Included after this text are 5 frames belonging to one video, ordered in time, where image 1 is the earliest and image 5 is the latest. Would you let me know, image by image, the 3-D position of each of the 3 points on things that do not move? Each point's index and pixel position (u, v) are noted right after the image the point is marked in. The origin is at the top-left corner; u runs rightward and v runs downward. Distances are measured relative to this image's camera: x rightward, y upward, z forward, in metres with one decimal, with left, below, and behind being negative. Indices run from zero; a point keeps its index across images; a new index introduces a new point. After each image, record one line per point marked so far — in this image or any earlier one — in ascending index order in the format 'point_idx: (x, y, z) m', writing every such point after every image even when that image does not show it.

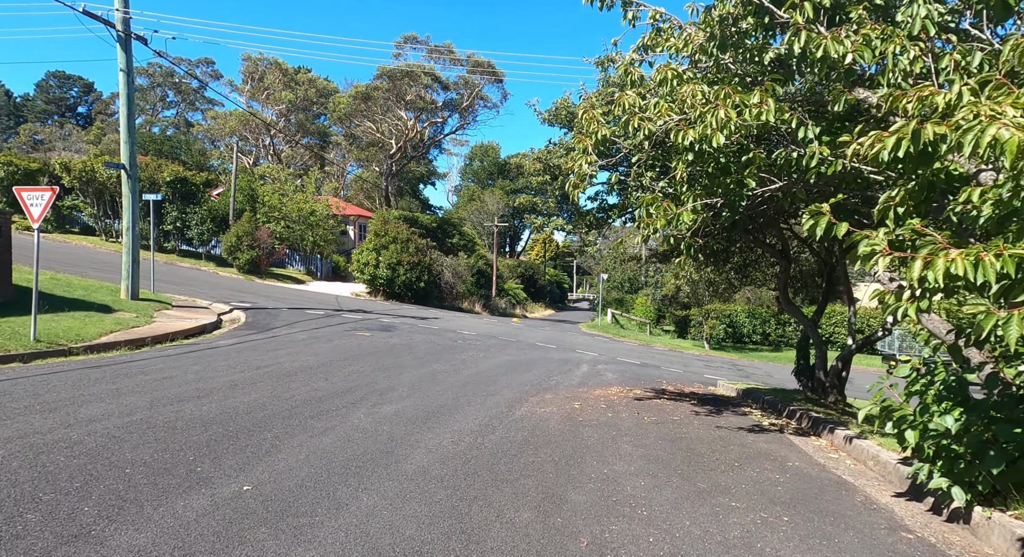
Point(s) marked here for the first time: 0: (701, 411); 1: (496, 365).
0: (+2.6, -1.8, +9.3) m
1: (-0.3, -1.7, +13.6) m
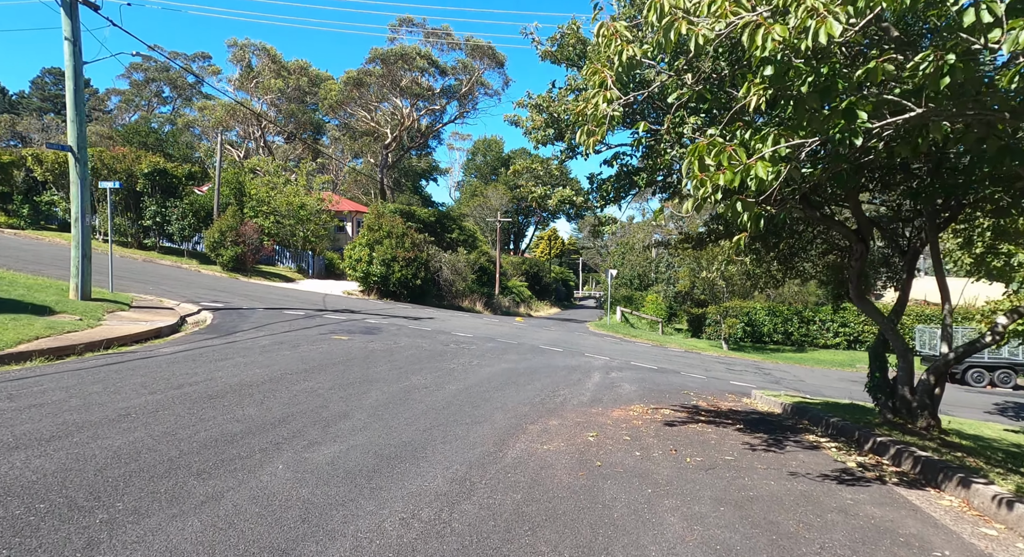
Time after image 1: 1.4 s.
0: (+2.5, -1.7, +7.0) m
1: (-0.3, -1.6, +11.4) m
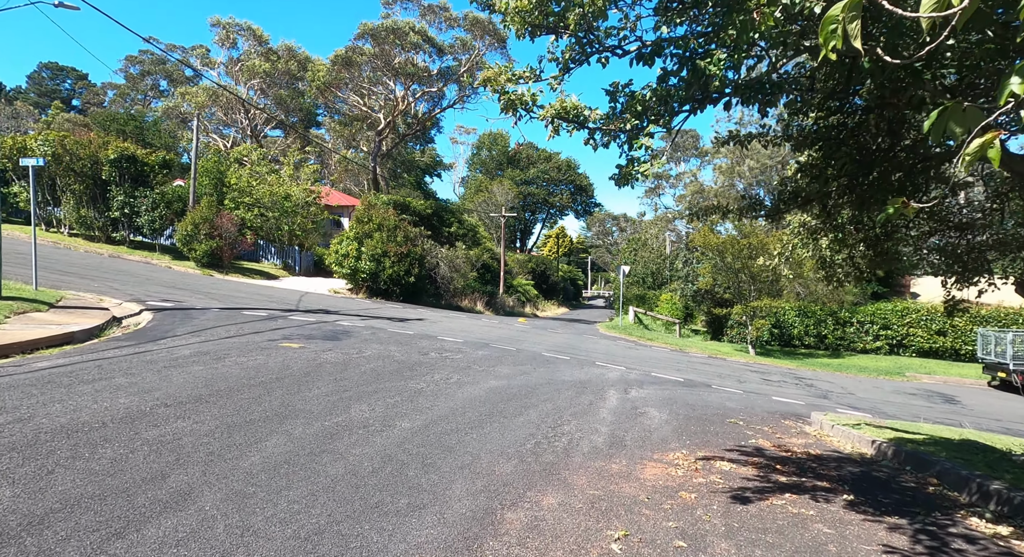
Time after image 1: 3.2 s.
0: (+2.3, -1.6, +3.9) m
1: (-0.5, -1.5, +8.4) m
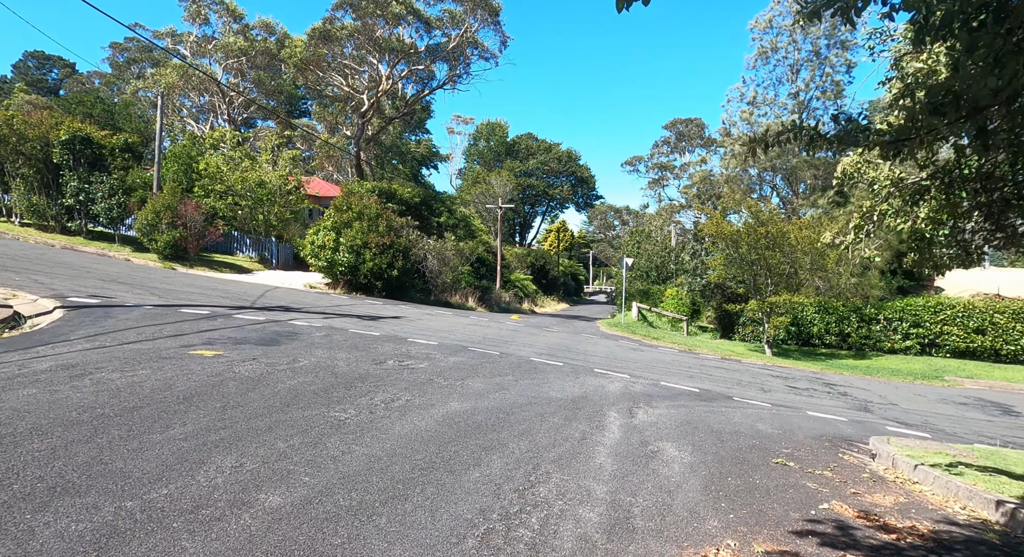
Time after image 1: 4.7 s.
0: (+1.9, -1.5, +1.4) m
1: (-0.8, -1.4, +5.8) m
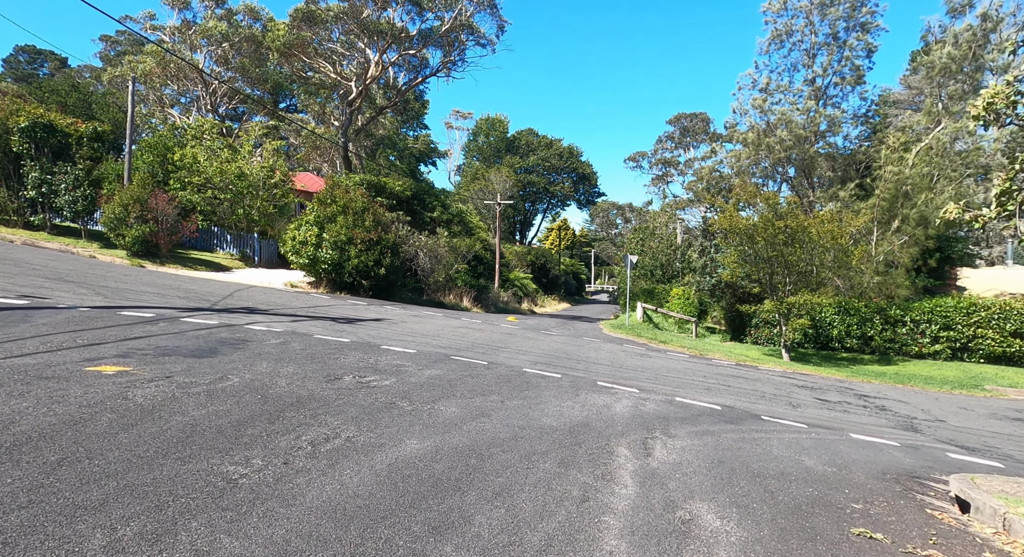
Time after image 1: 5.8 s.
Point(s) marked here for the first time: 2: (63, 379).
0: (+1.7, -1.4, -0.5) m
1: (-1.0, -1.3, +3.9) m
2: (-4.4, -1.0, +6.8) m
